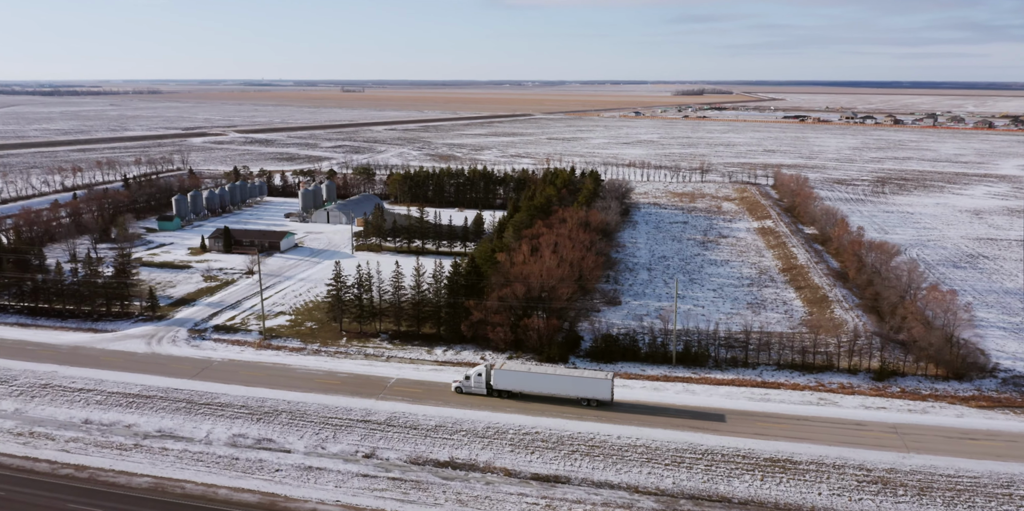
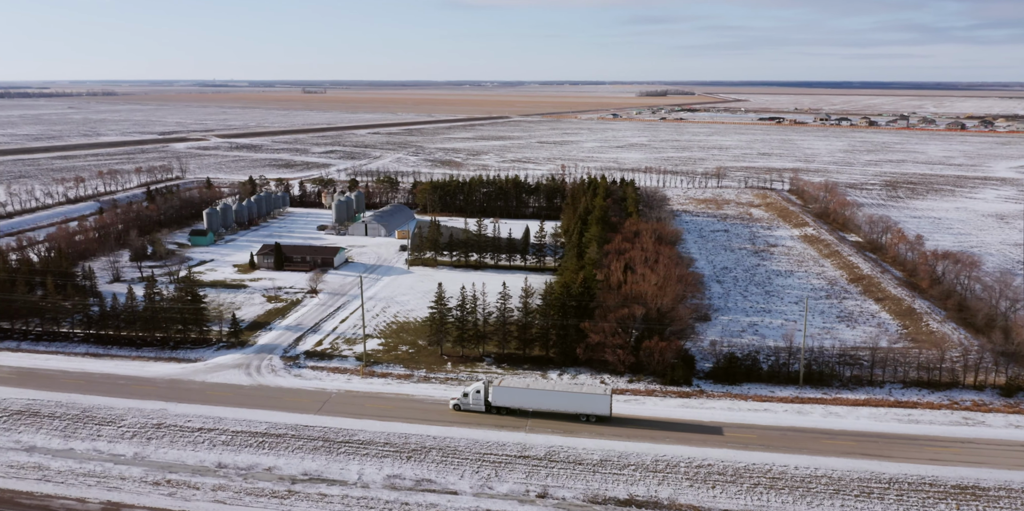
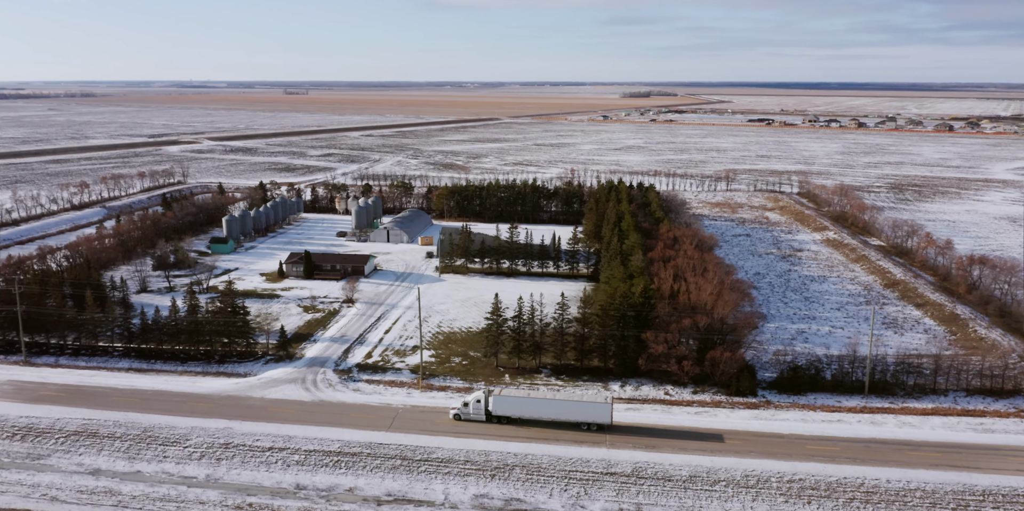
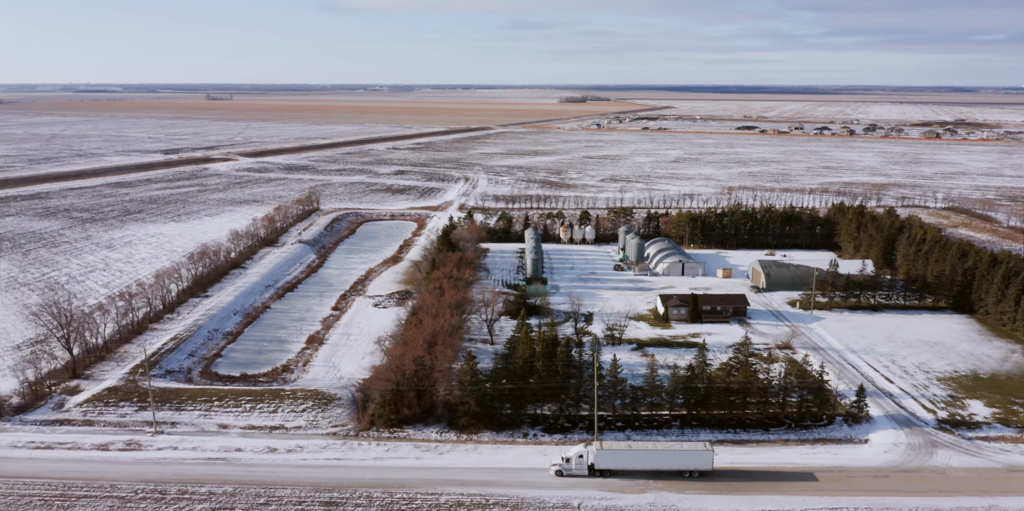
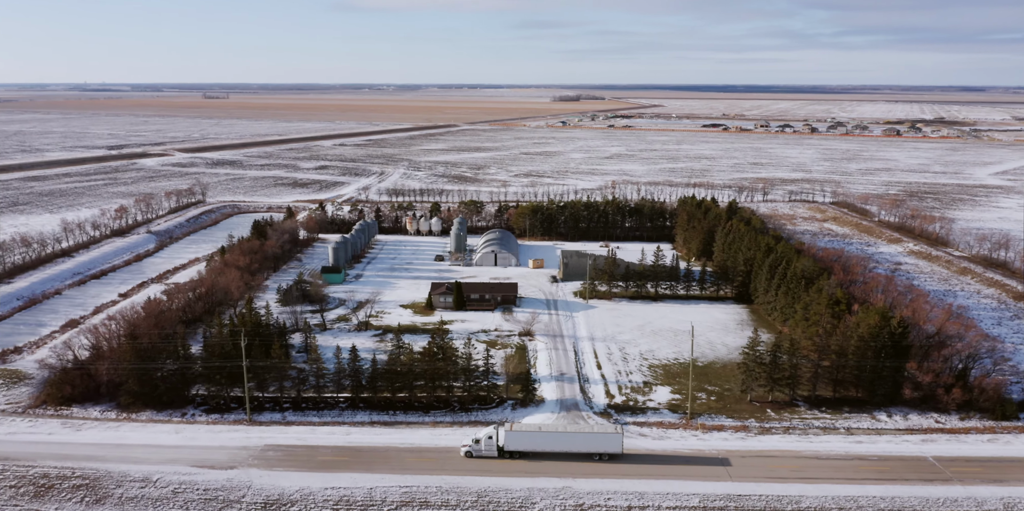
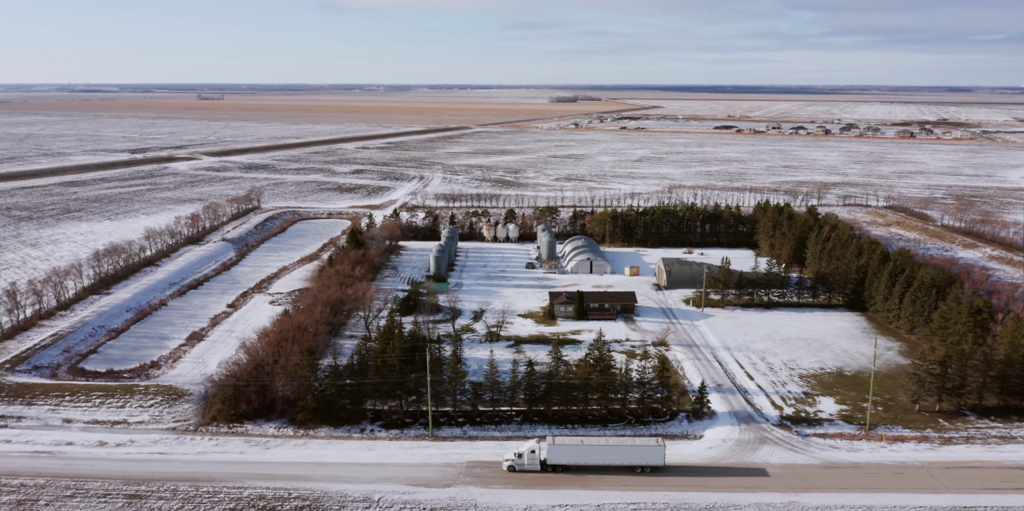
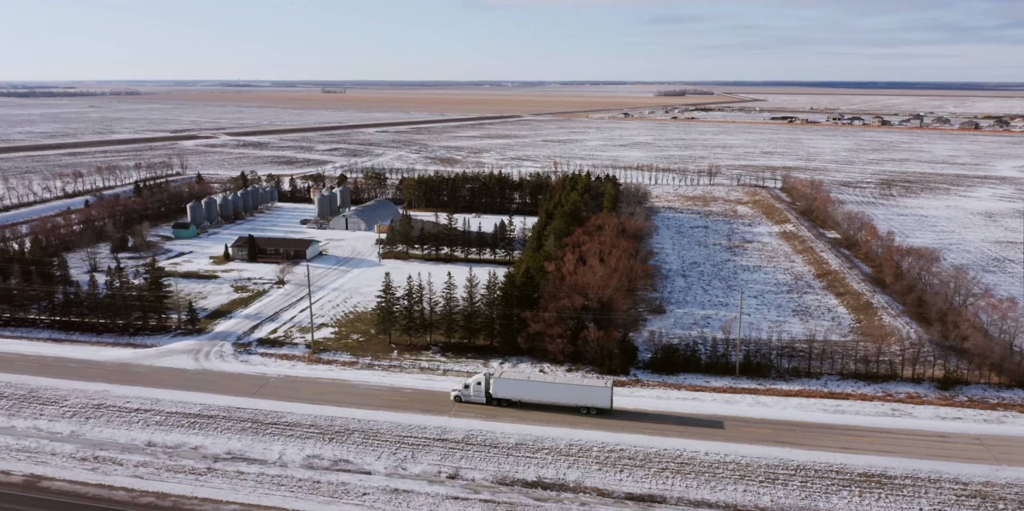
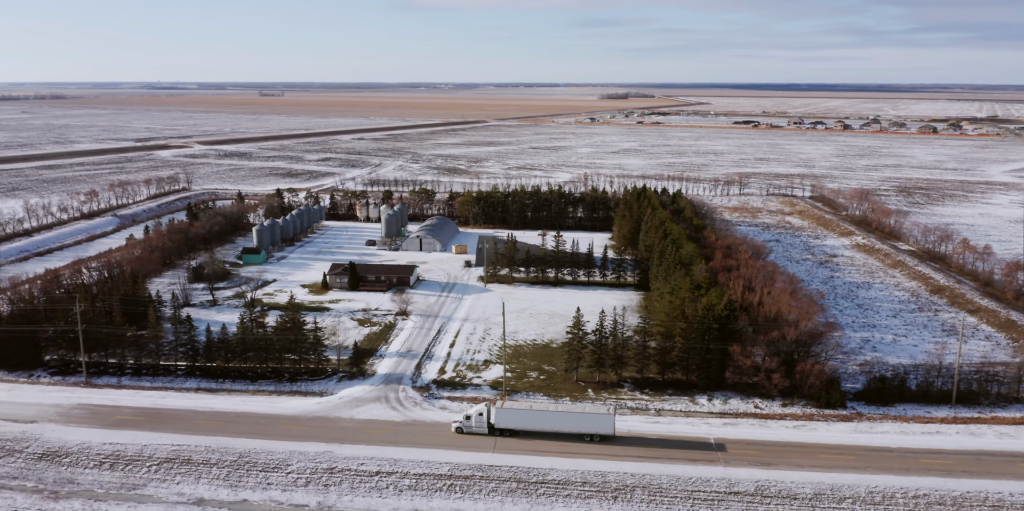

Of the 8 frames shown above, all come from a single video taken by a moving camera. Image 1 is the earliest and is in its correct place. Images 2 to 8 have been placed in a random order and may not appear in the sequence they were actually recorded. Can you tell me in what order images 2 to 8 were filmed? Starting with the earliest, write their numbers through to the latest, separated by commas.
7, 2, 3, 8, 5, 6, 4
